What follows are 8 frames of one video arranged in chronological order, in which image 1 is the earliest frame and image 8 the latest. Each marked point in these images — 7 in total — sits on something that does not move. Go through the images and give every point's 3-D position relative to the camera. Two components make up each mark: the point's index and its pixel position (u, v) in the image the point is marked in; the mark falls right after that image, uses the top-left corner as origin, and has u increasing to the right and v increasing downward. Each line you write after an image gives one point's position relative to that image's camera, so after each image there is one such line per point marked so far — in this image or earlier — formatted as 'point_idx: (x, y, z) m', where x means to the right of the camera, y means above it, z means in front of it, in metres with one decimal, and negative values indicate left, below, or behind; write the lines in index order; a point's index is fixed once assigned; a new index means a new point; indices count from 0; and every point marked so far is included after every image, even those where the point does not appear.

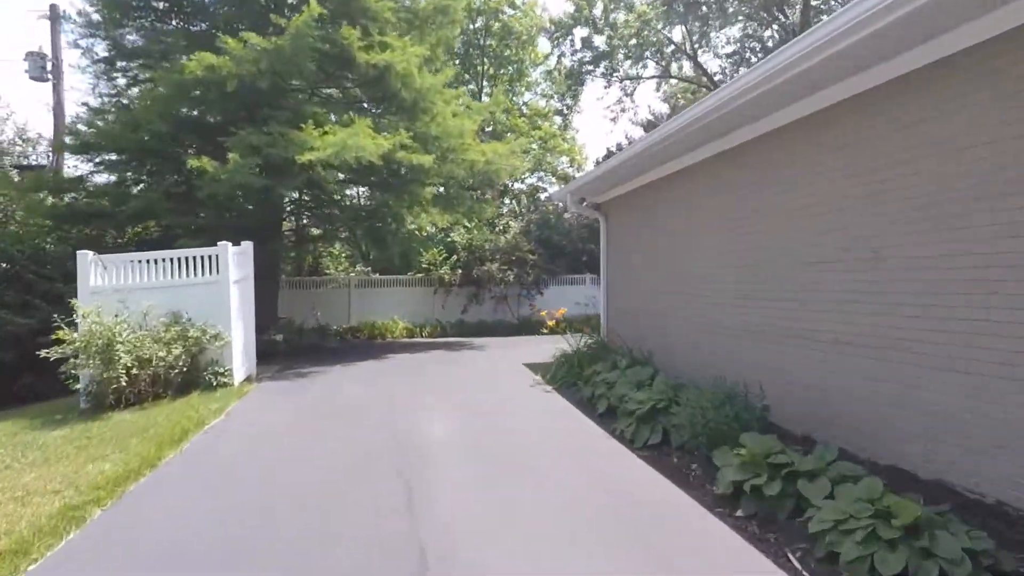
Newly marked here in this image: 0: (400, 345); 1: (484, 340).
0: (-3.4, -1.7, +17.7) m
1: (-0.8, -1.6, +17.3) m
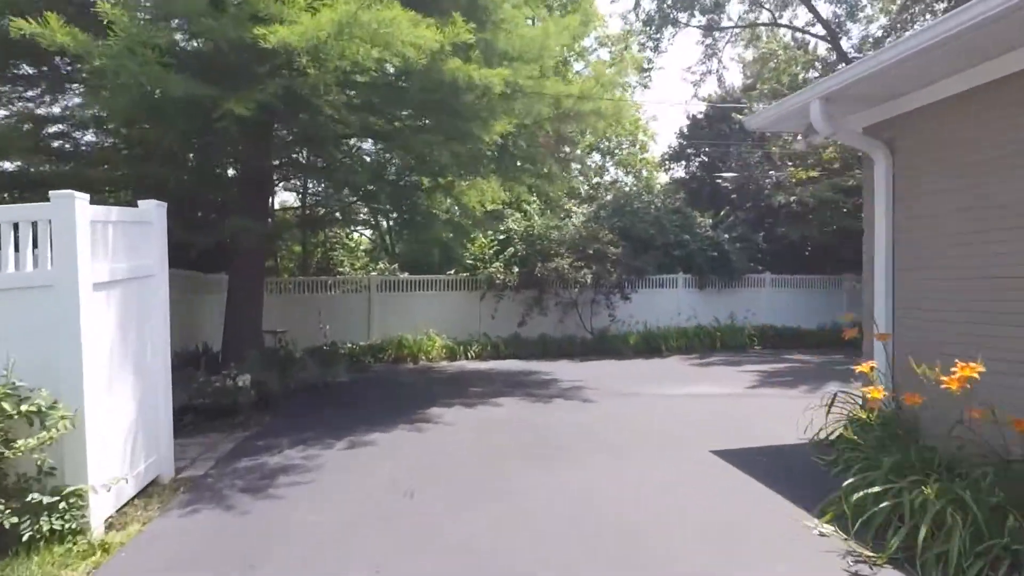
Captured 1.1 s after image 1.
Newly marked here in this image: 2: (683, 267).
0: (-1.4, -1.8, +11.9) m
1: (+1.1, -1.7, +11.4) m
2: (+5.6, +0.7, +19.0) m
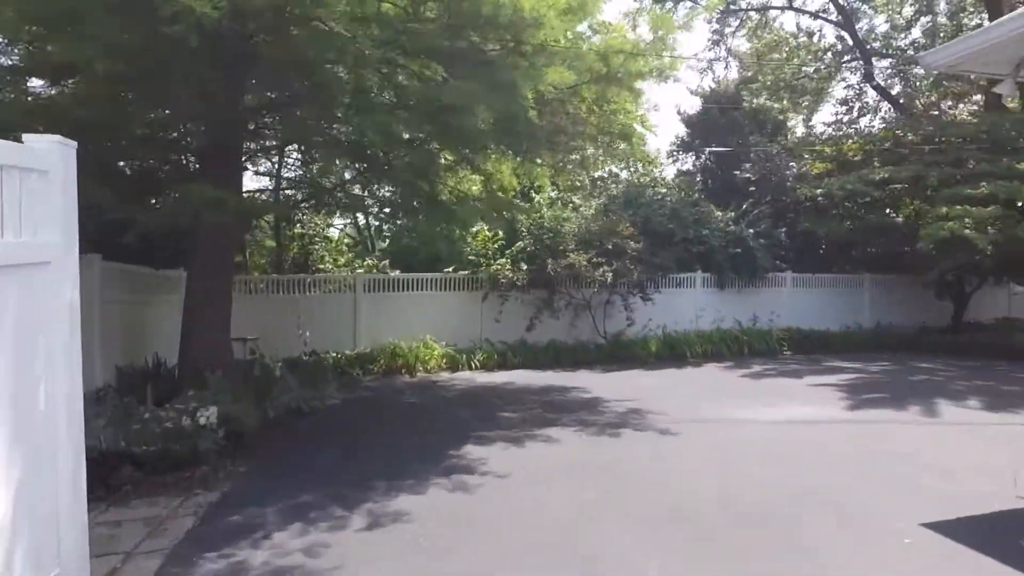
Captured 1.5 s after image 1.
0: (-1.0, -1.8, +9.8) m
1: (+1.6, -1.7, +9.5) m
2: (+5.7, +0.7, +17.3) m
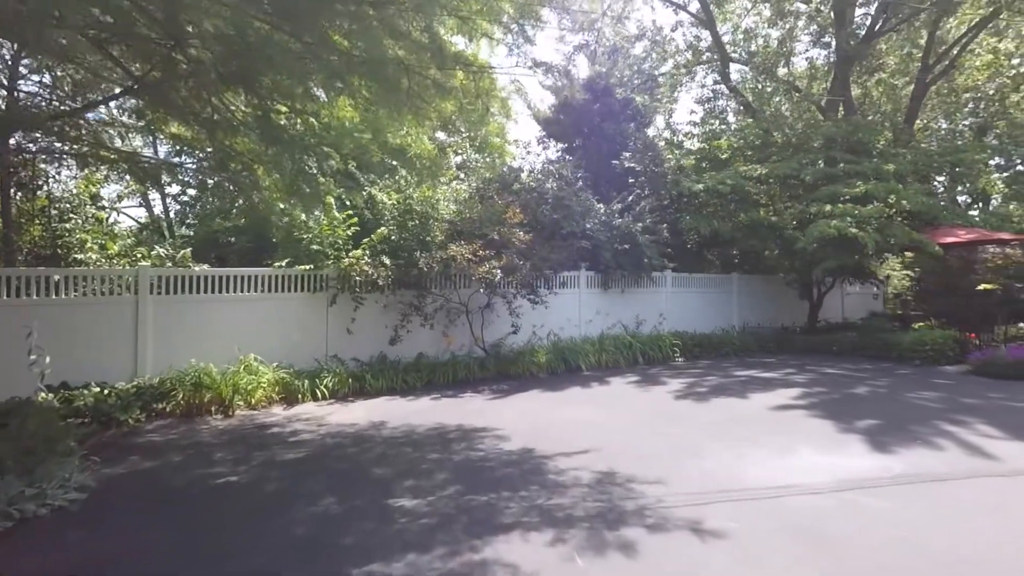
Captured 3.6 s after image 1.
0: (-2.2, -1.8, +6.2) m
1: (+0.3, -1.7, +6.6) m
2: (+2.0, +0.7, +15.3) m
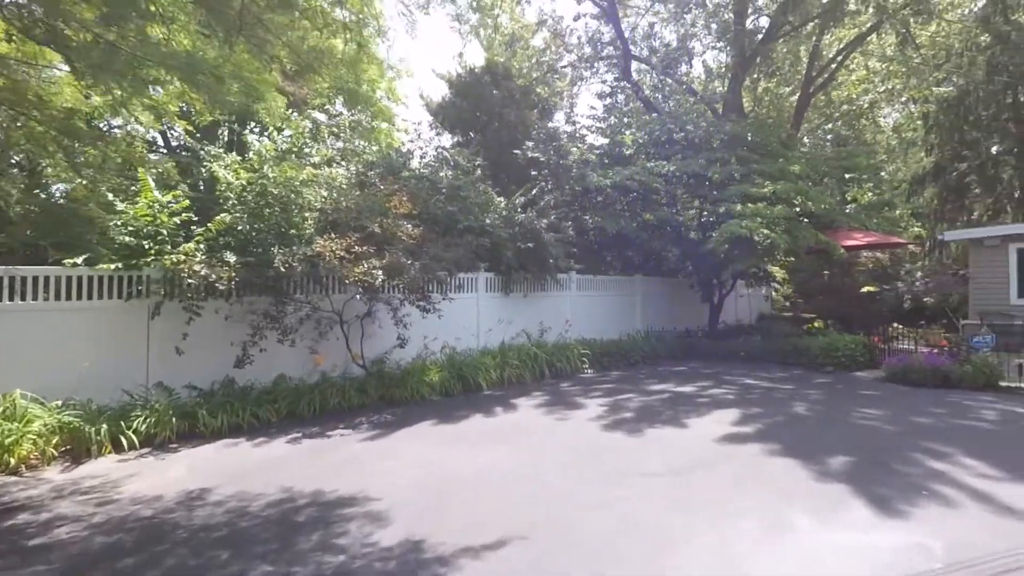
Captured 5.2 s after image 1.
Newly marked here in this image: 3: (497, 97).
0: (-3.1, -1.9, +3.7) m
1: (-0.6, -1.8, +4.5) m
2: (-0.6, +0.6, +13.4) m
3: (-0.5, +6.0, +18.3) m
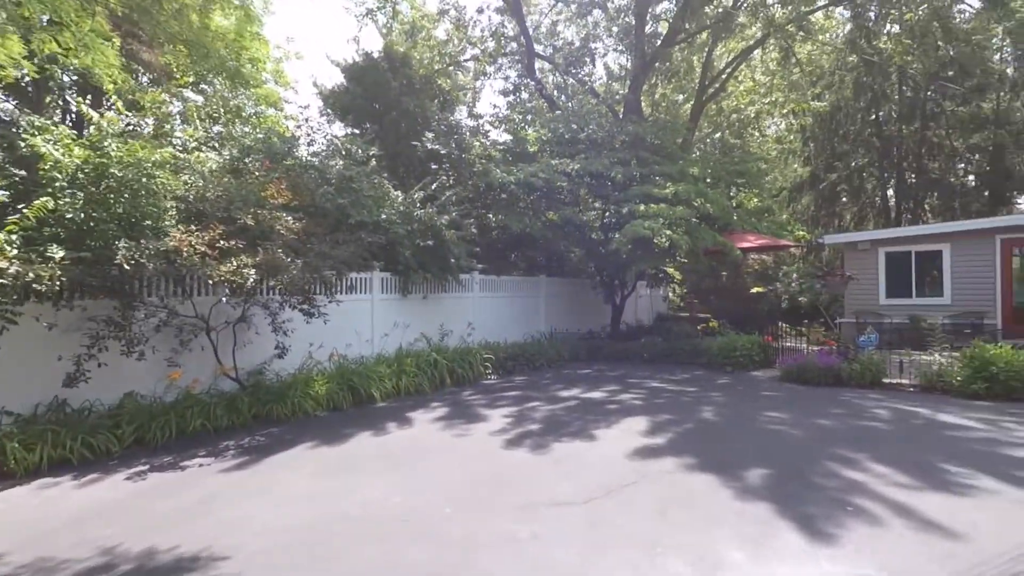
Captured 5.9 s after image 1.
0: (-3.6, -1.9, +2.4) m
1: (-1.3, -1.8, +3.6) m
2: (-2.7, +0.6, +12.3) m
3: (-3.5, +6.0, +17.2) m
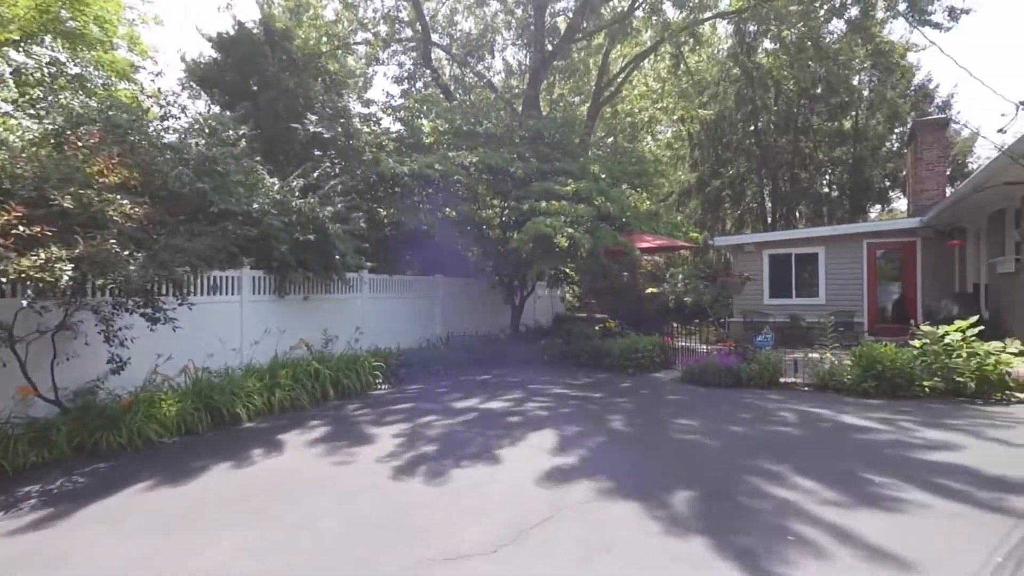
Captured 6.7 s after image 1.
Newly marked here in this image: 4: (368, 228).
0: (-3.8, -1.9, +0.7) m
1: (-1.8, -1.8, +2.4) m
2: (-4.8, +0.6, +10.7) m
3: (-6.3, +6.0, +15.3) m
4: (-3.6, +1.5, +14.5) m
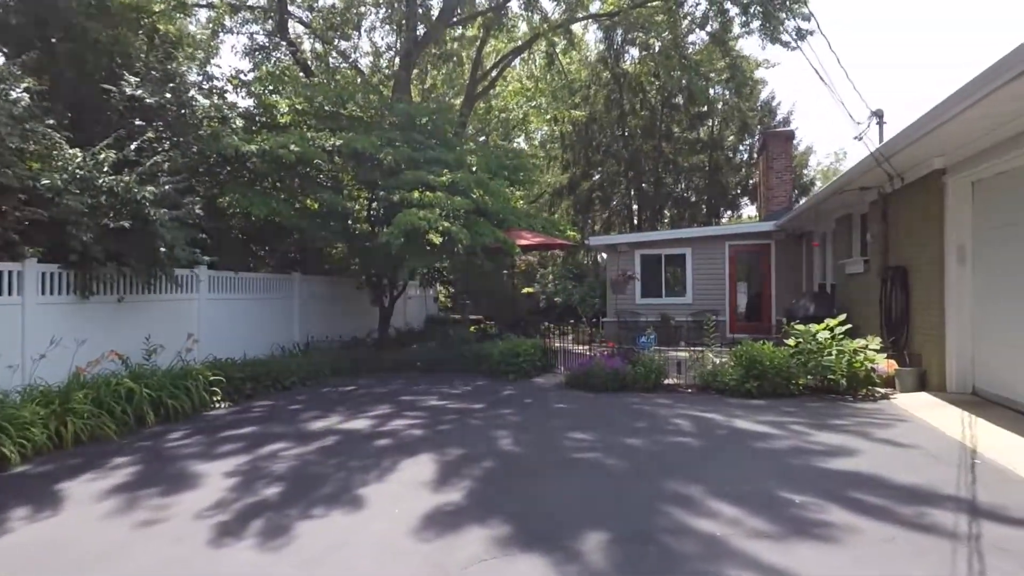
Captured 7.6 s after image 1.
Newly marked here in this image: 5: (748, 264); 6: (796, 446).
0: (-3.6, -1.9, -1.2) m
1: (-2.0, -1.8, +0.8) m
2: (-6.7, +0.6, +8.3) m
3: (-9.3, +6.0, +12.5) m
4: (-6.4, +1.5, +12.3) m
5: (+7.5, +0.8, +18.4) m
6: (+3.0, -1.7, +6.2) m
